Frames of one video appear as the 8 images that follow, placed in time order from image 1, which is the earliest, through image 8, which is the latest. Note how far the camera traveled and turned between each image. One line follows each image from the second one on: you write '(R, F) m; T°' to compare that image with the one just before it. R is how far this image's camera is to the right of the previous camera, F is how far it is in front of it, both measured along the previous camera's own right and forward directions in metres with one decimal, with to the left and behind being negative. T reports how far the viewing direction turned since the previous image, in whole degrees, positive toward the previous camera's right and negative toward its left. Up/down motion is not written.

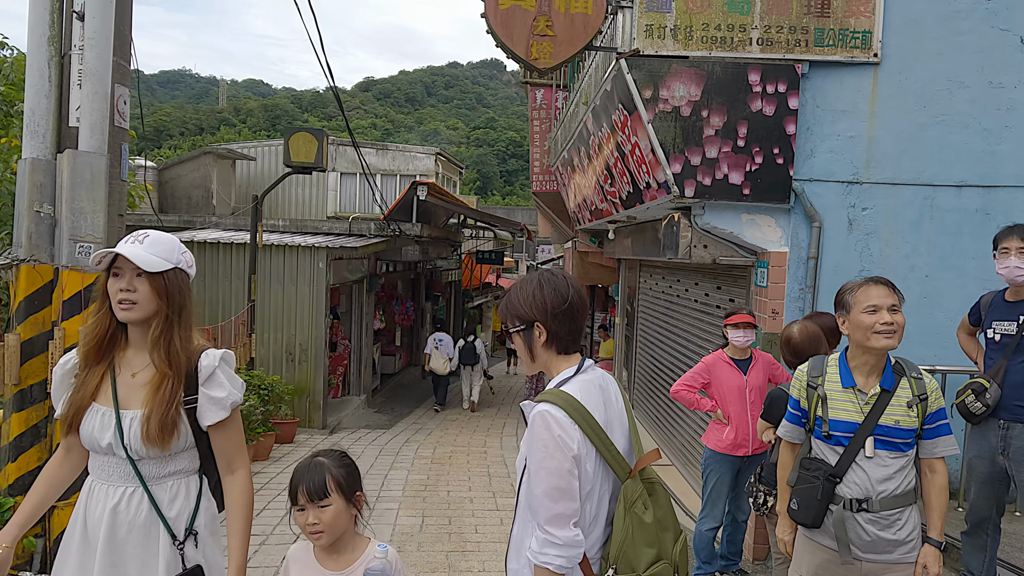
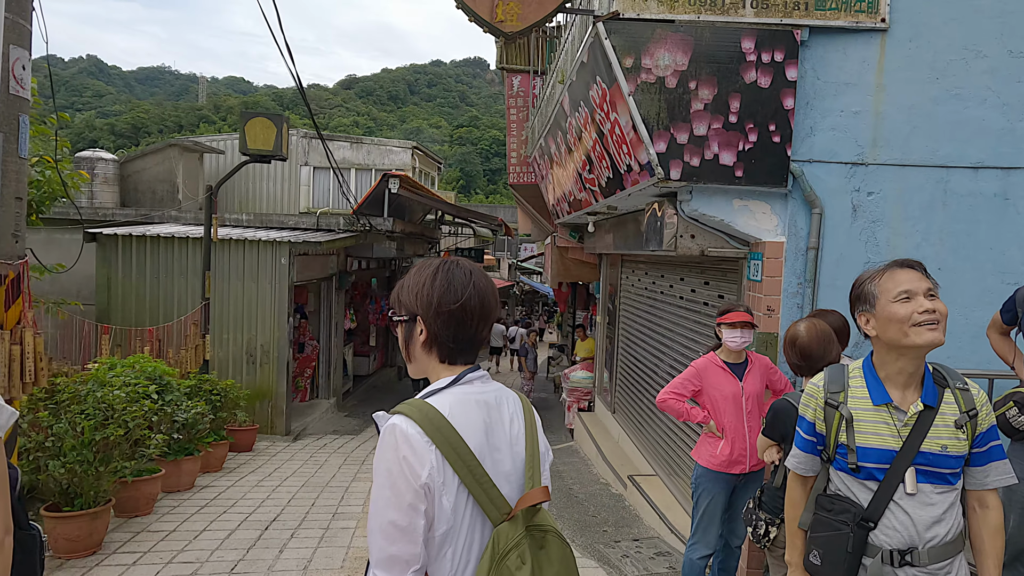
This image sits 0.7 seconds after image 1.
(+0.1, +0.5) m; +1°
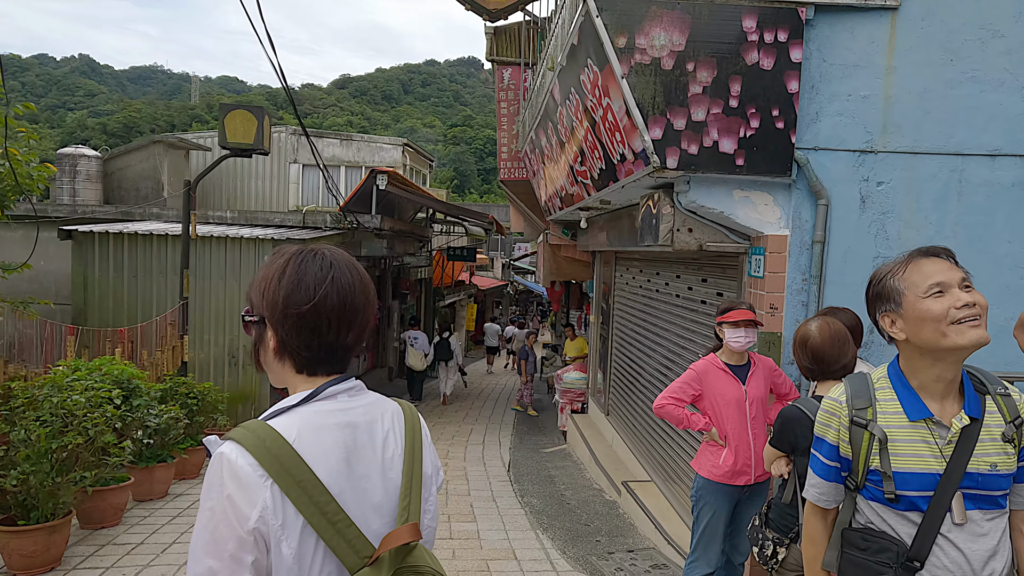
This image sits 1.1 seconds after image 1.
(0.0, +0.3) m; 0°
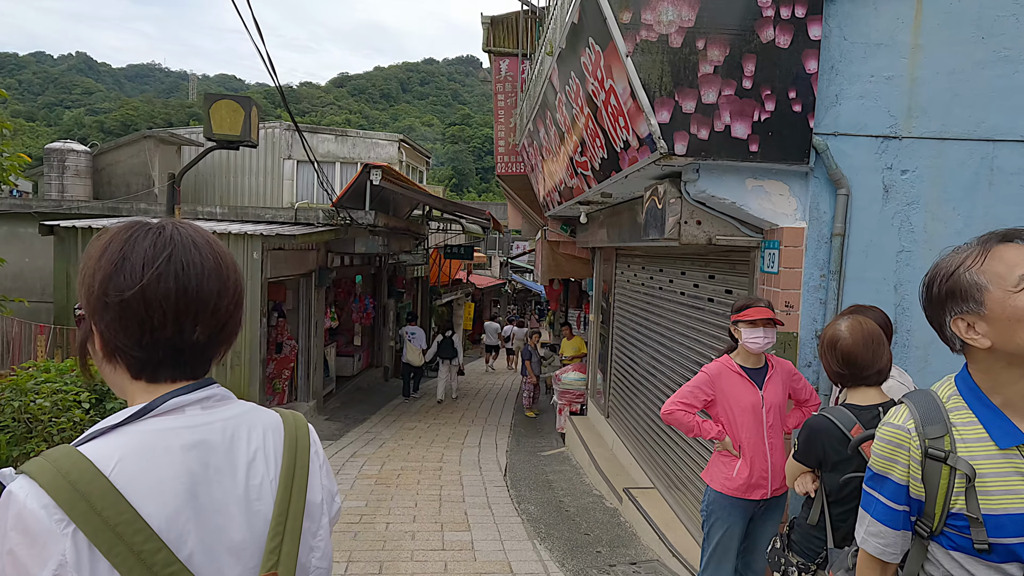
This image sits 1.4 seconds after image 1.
(0.0, +0.3) m; 0°
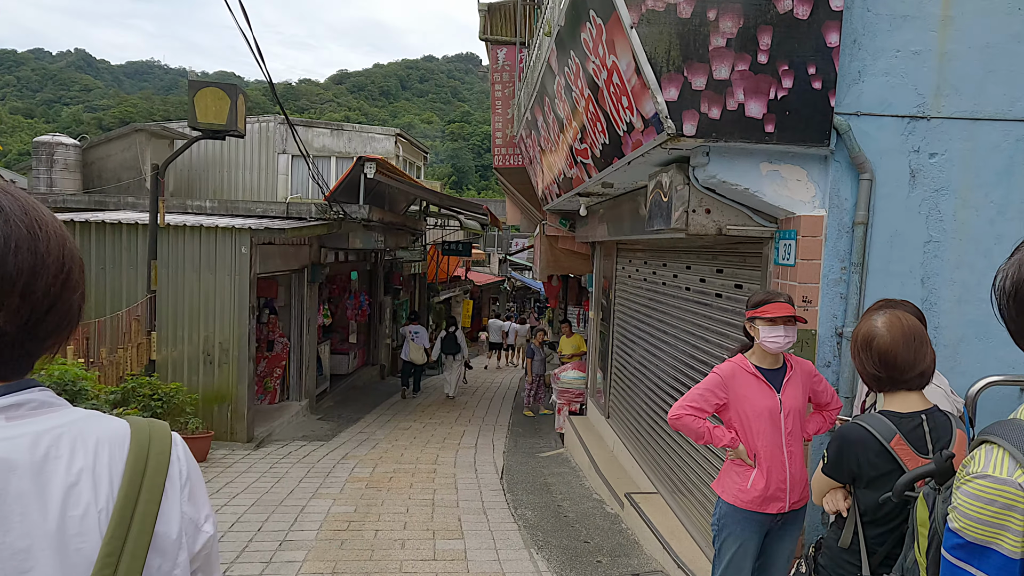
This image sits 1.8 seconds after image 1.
(0.0, +0.3) m; 0°
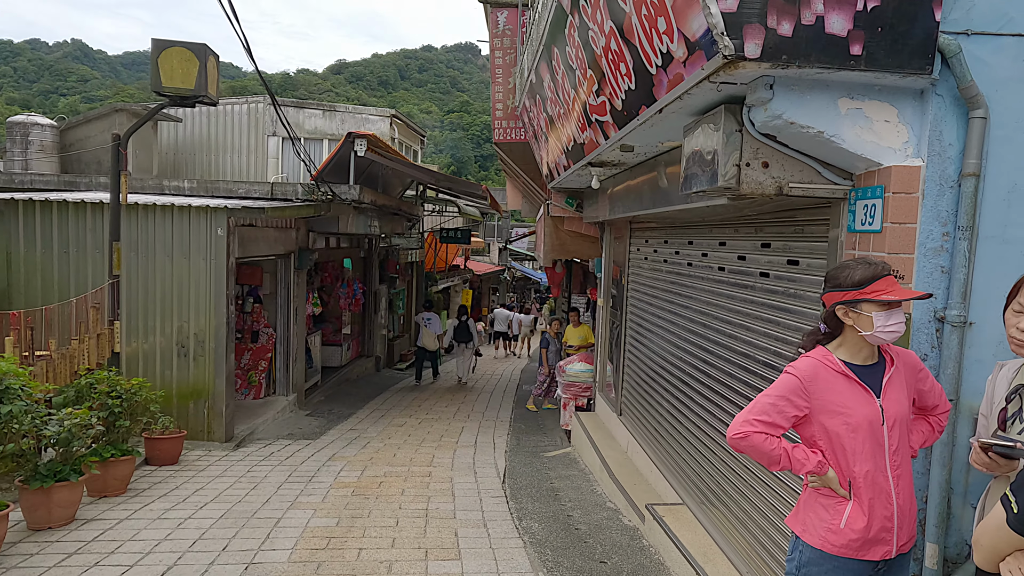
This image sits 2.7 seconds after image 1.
(0.0, +0.7) m; 0°
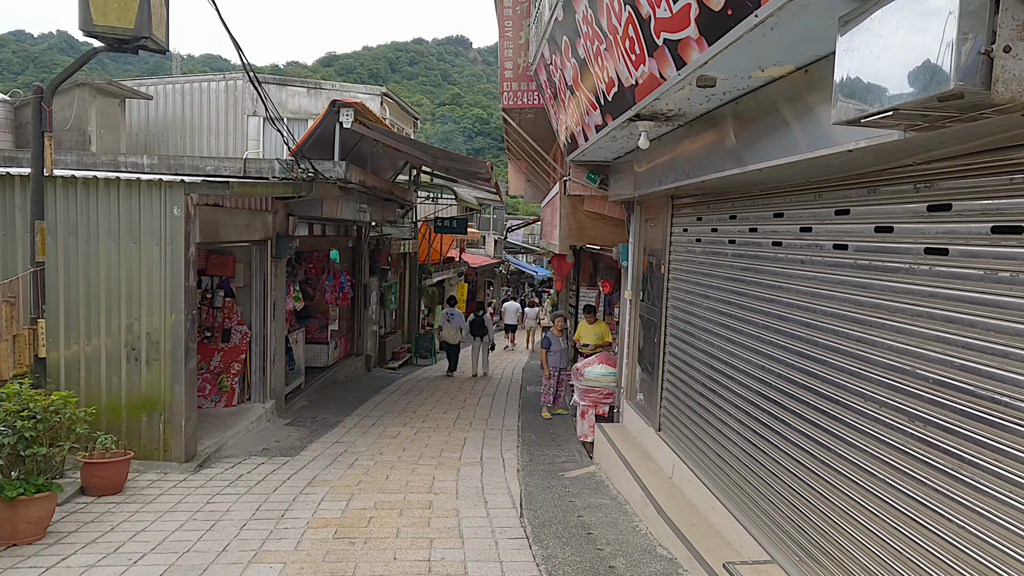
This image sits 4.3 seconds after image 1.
(-0.2, +1.1) m; +1°
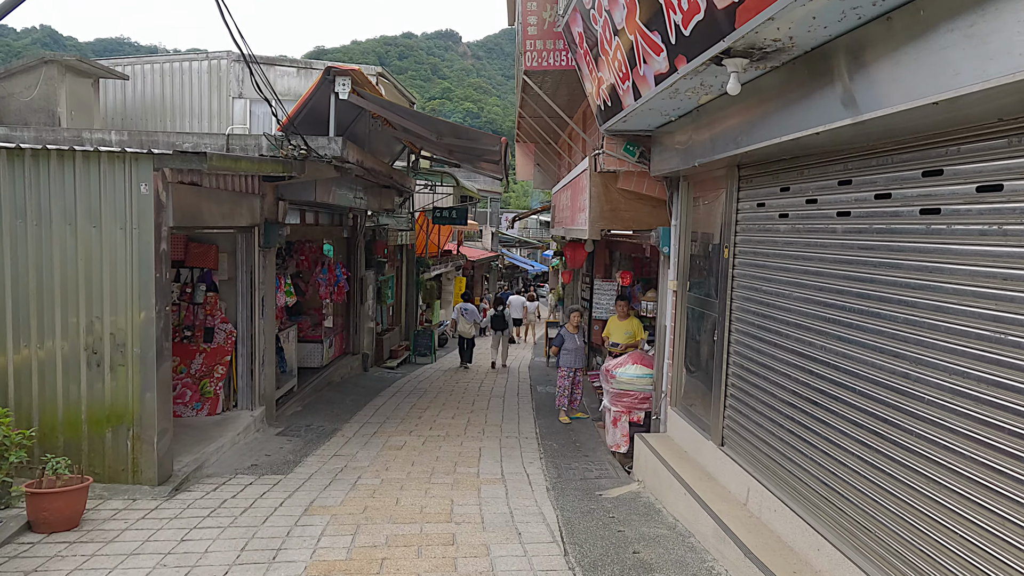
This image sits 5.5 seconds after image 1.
(-0.3, +0.9) m; +1°
